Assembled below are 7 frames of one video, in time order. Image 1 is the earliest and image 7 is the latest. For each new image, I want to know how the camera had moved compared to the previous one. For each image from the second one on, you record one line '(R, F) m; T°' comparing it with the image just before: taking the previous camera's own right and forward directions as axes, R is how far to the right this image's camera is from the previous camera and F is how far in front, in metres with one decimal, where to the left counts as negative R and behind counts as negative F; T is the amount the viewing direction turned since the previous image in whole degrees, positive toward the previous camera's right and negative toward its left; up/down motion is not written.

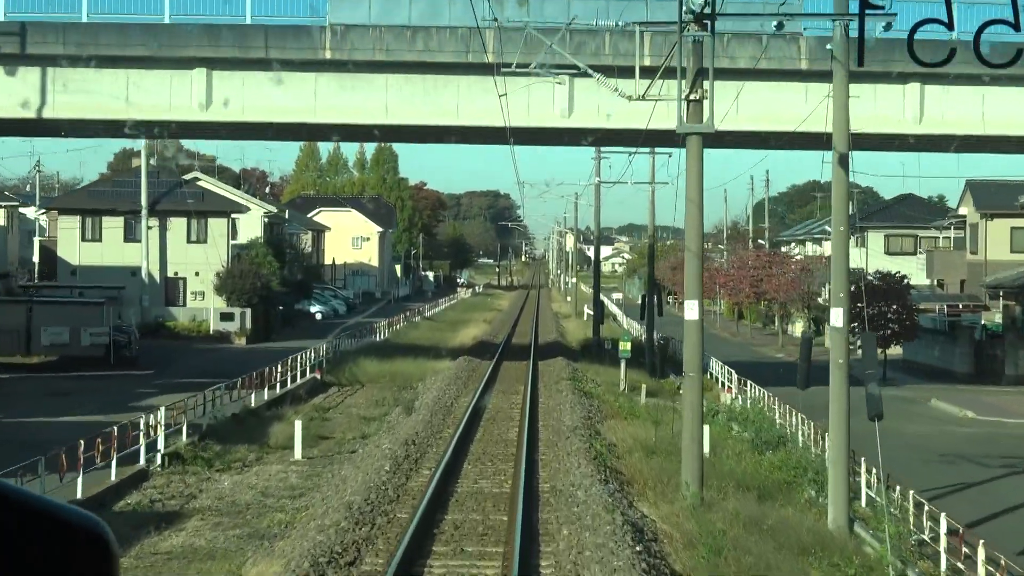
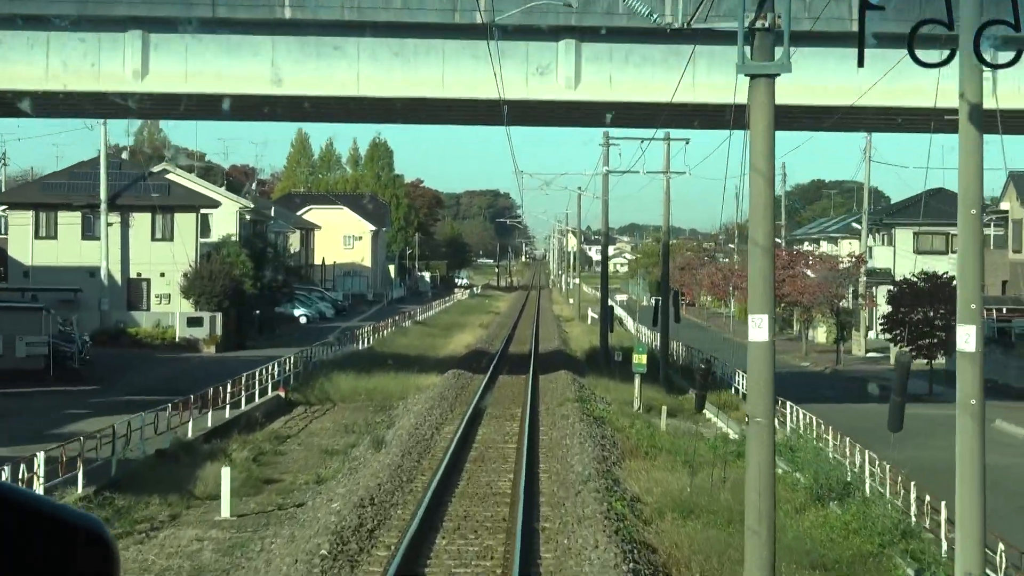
(+0.1, +3.6) m; 0°
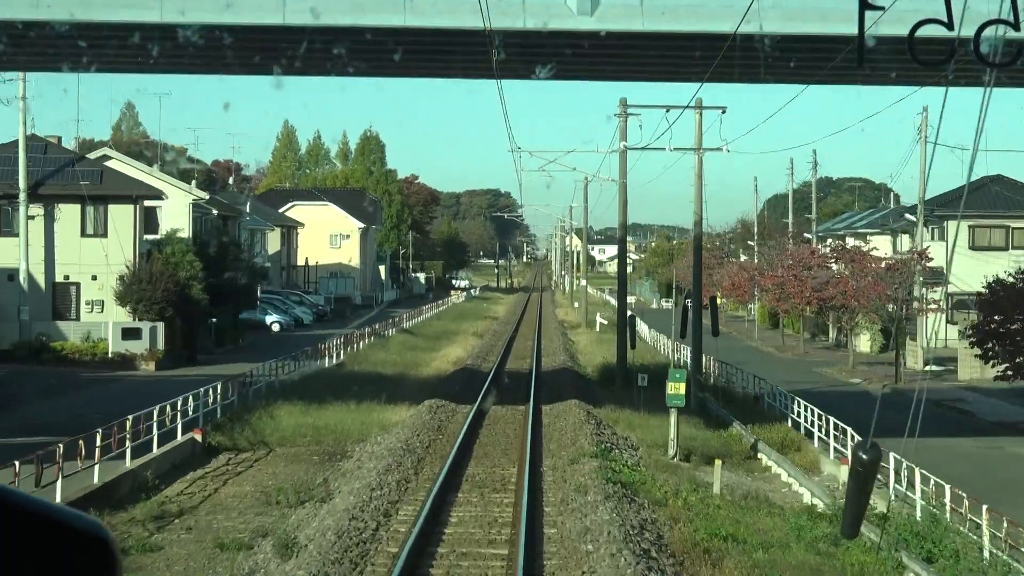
(+0.1, +5.6) m; 0°
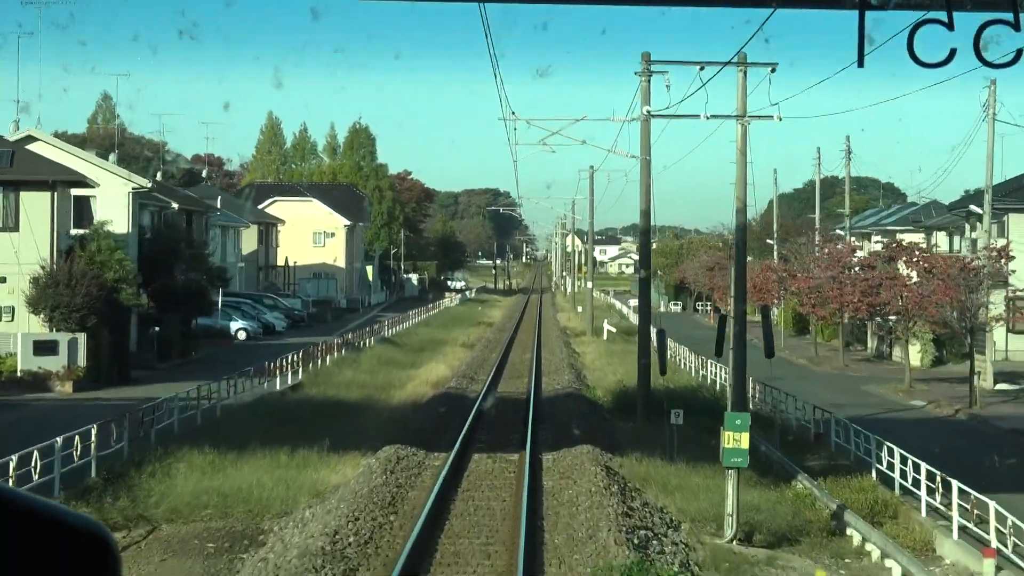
(+0.1, +5.1) m; 0°
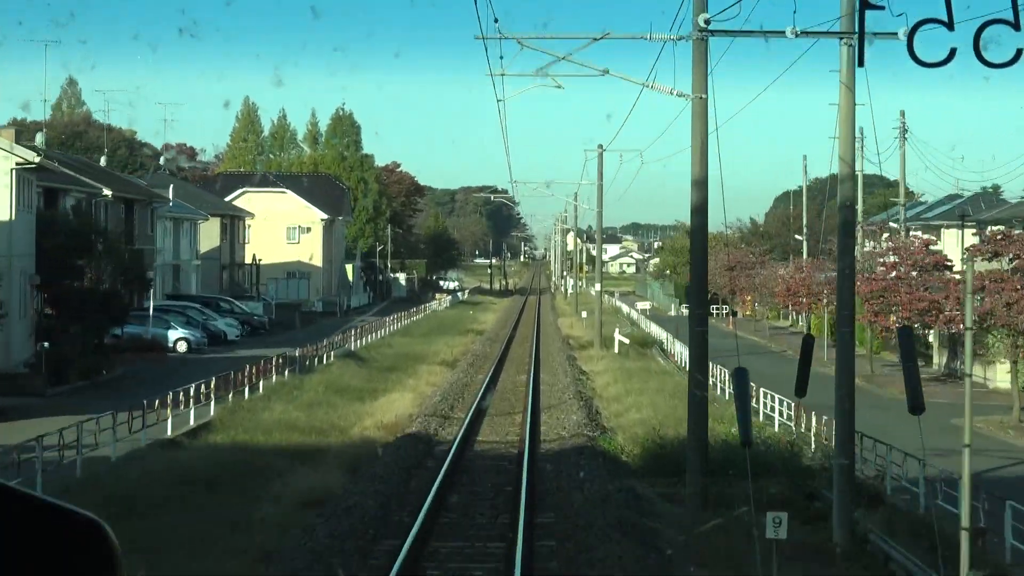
(+0.1, +6.4) m; 0°
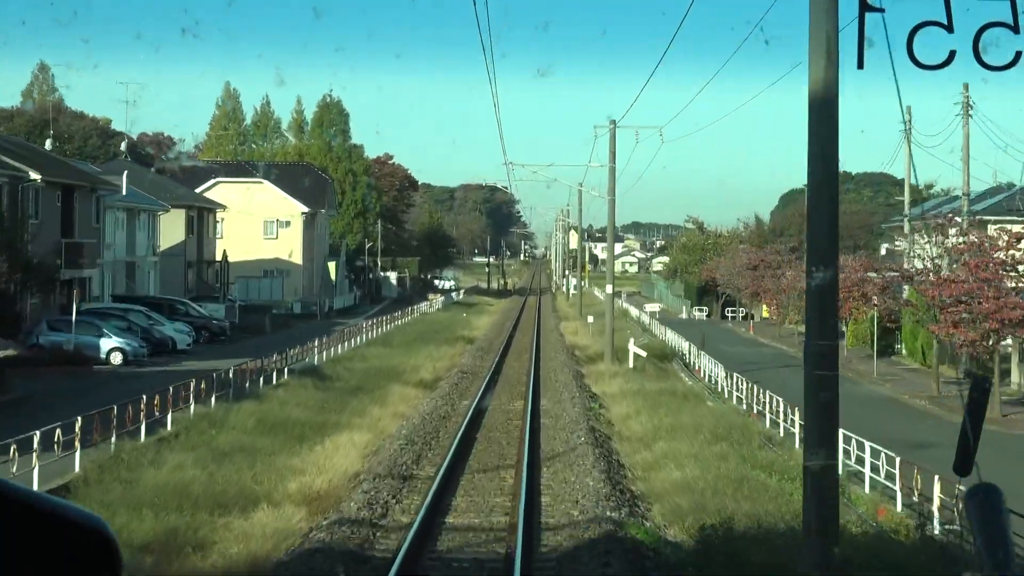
(+0.1, +5.1) m; 0°
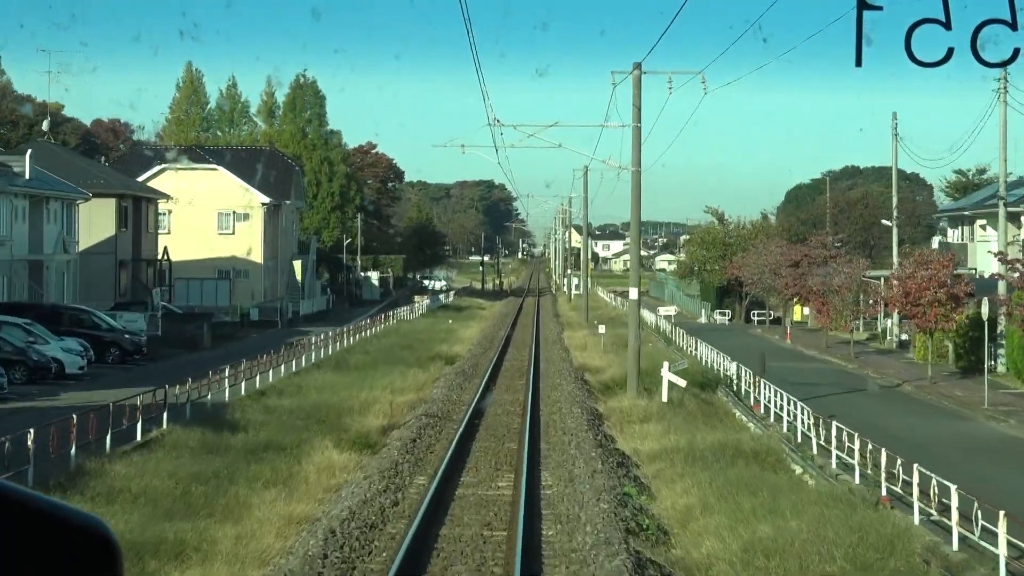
(+0.1, +7.3) m; 0°
